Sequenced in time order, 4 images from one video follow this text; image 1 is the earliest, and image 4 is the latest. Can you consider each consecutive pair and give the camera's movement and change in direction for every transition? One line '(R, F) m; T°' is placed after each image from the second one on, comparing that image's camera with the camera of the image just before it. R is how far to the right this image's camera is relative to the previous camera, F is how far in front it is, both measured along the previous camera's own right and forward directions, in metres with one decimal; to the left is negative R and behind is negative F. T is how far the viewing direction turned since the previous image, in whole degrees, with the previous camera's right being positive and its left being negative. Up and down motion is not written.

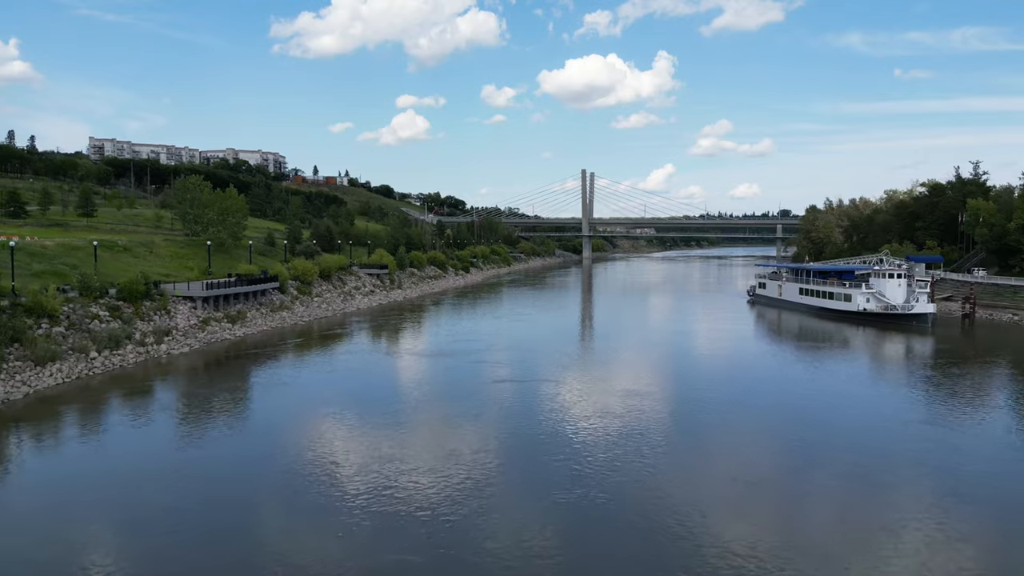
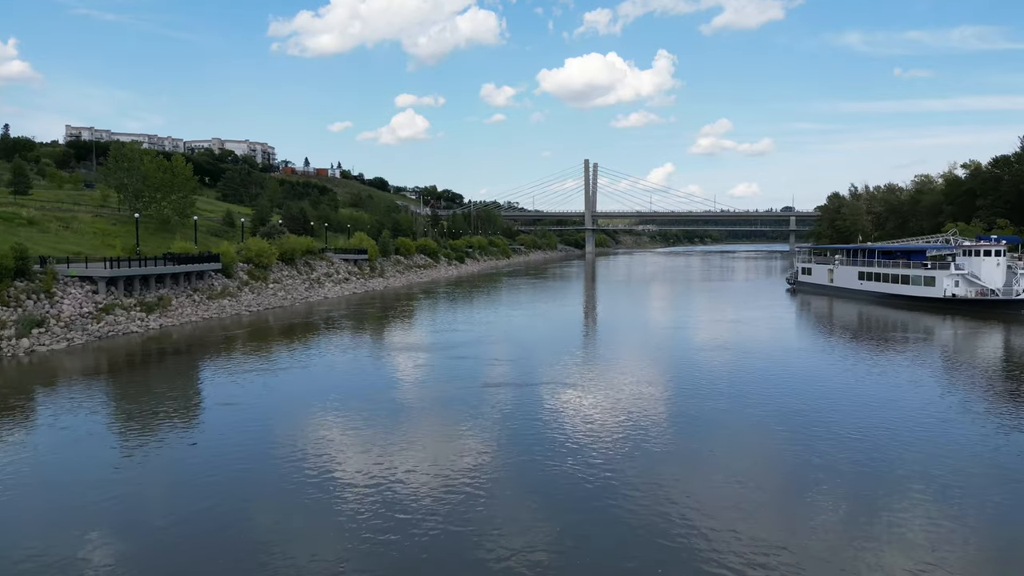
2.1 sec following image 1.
(0.0, +1.2) m; 0°
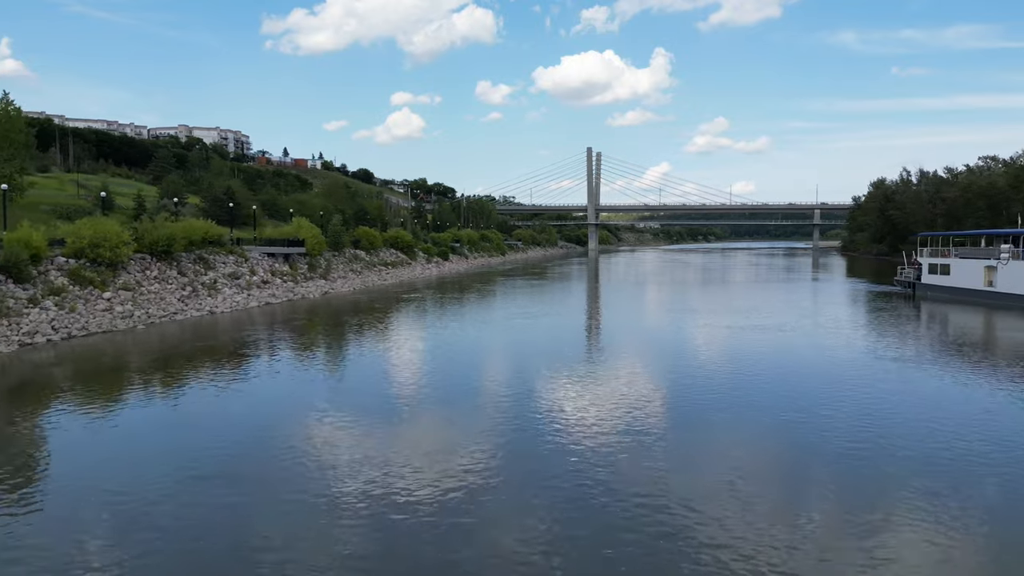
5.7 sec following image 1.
(0.0, +2.1) m; 0°
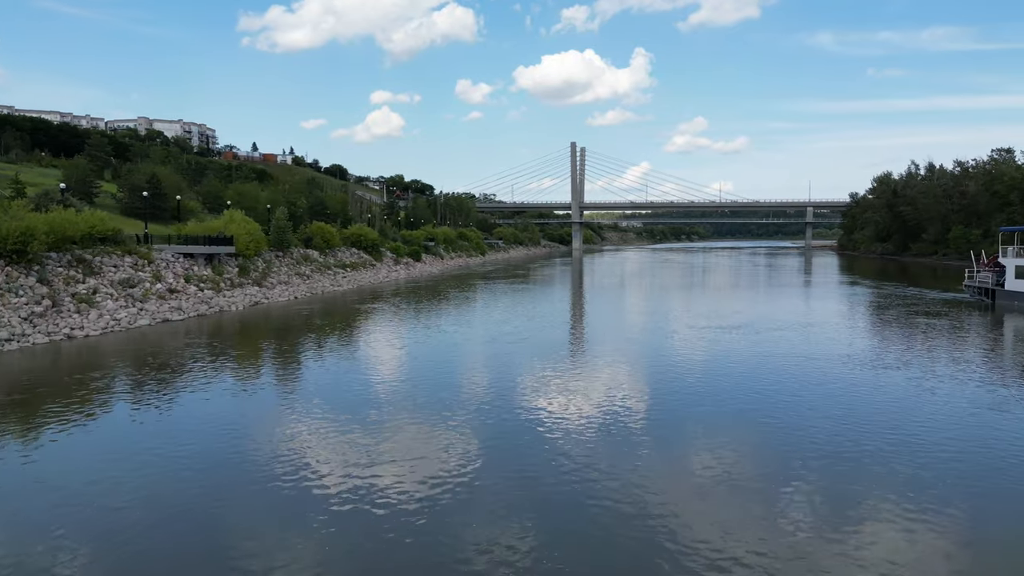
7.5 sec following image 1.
(0.0, +1.0) m; +2°
